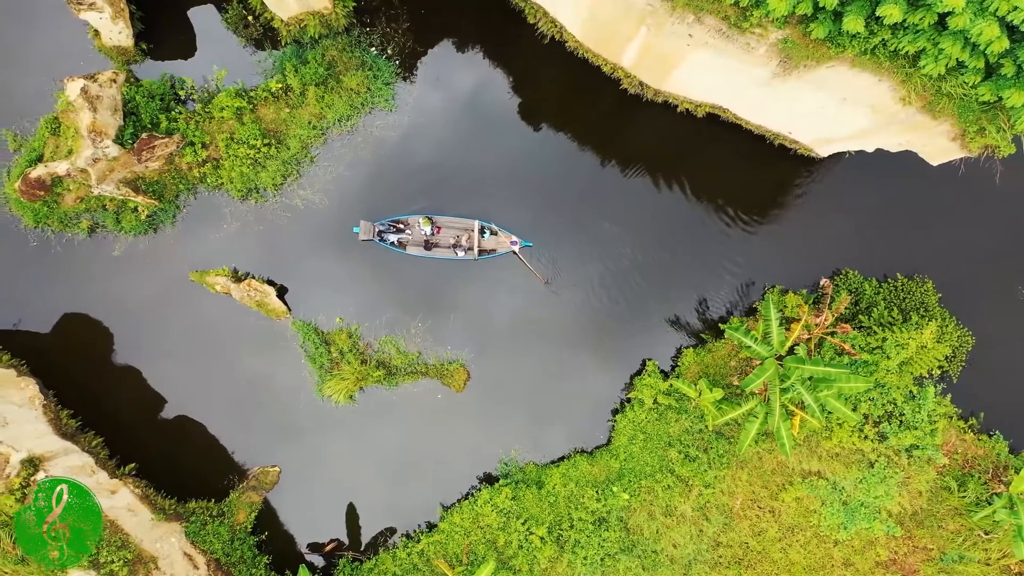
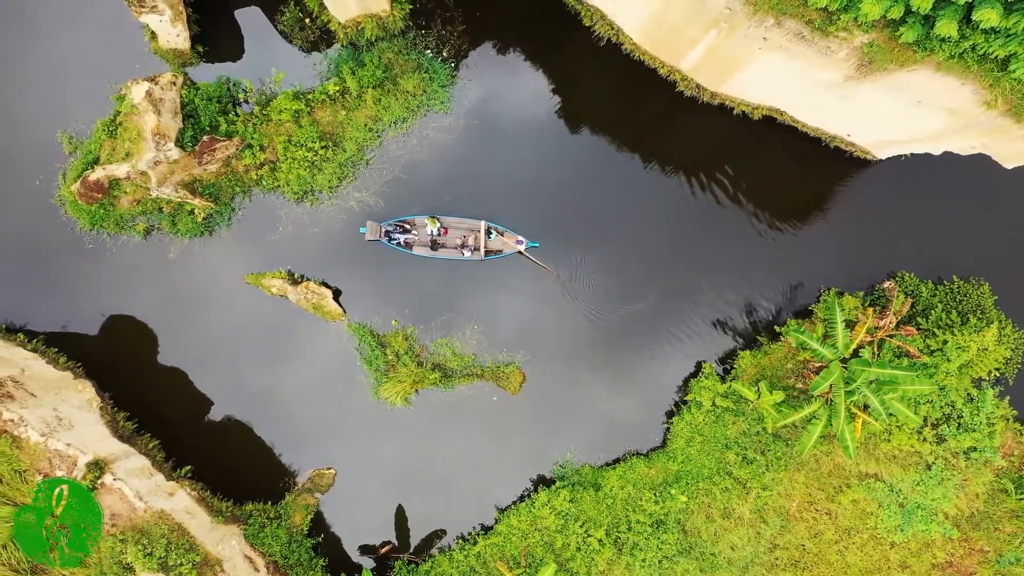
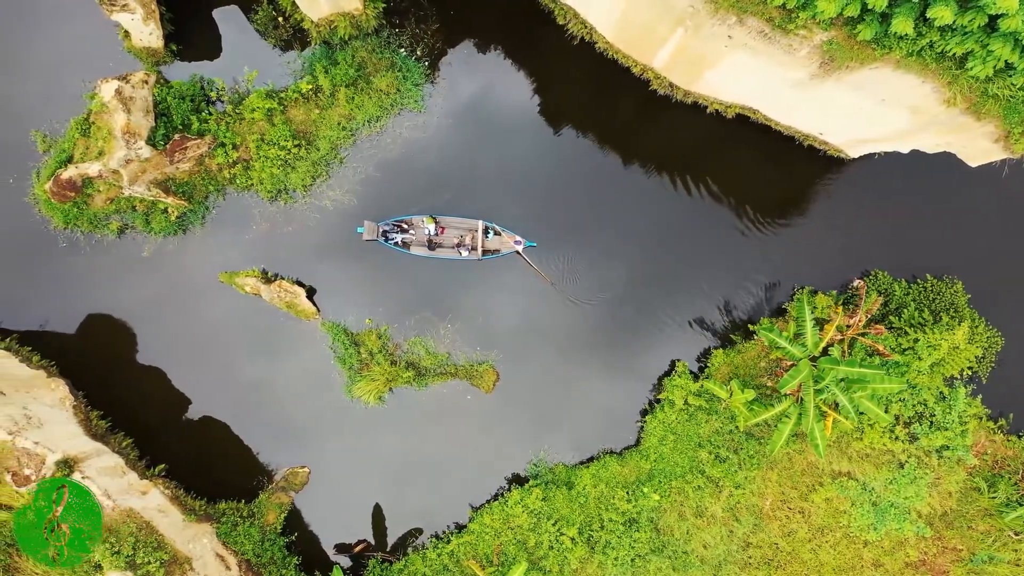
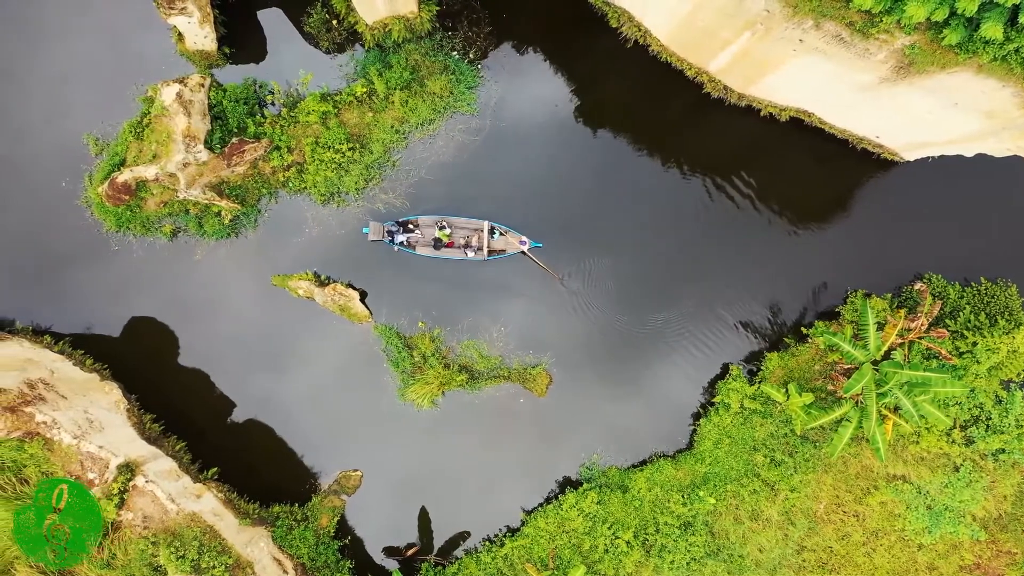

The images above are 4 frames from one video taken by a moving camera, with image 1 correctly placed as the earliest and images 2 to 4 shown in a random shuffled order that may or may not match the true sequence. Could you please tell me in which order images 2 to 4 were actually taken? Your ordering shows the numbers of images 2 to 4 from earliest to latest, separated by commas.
3, 2, 4
